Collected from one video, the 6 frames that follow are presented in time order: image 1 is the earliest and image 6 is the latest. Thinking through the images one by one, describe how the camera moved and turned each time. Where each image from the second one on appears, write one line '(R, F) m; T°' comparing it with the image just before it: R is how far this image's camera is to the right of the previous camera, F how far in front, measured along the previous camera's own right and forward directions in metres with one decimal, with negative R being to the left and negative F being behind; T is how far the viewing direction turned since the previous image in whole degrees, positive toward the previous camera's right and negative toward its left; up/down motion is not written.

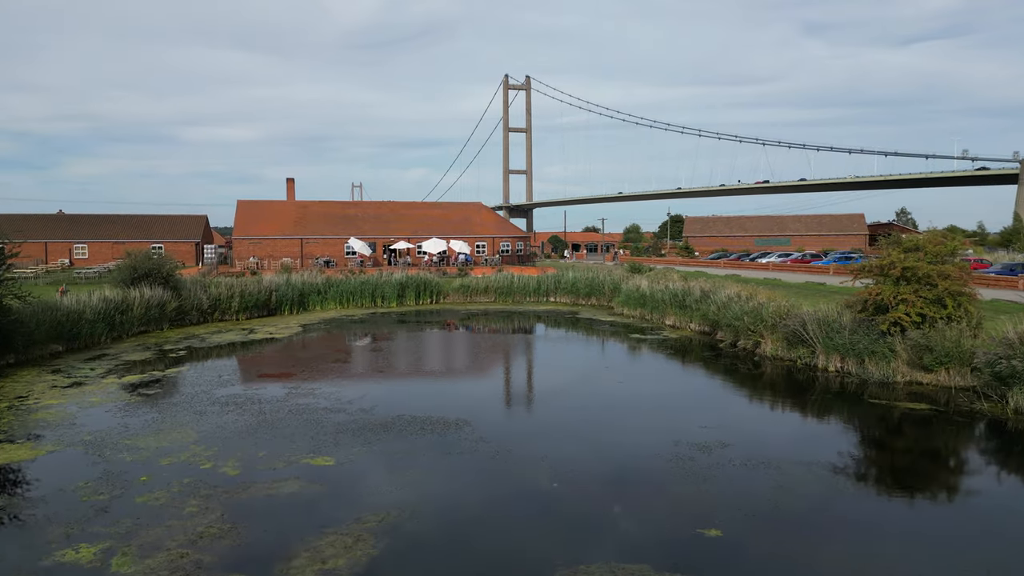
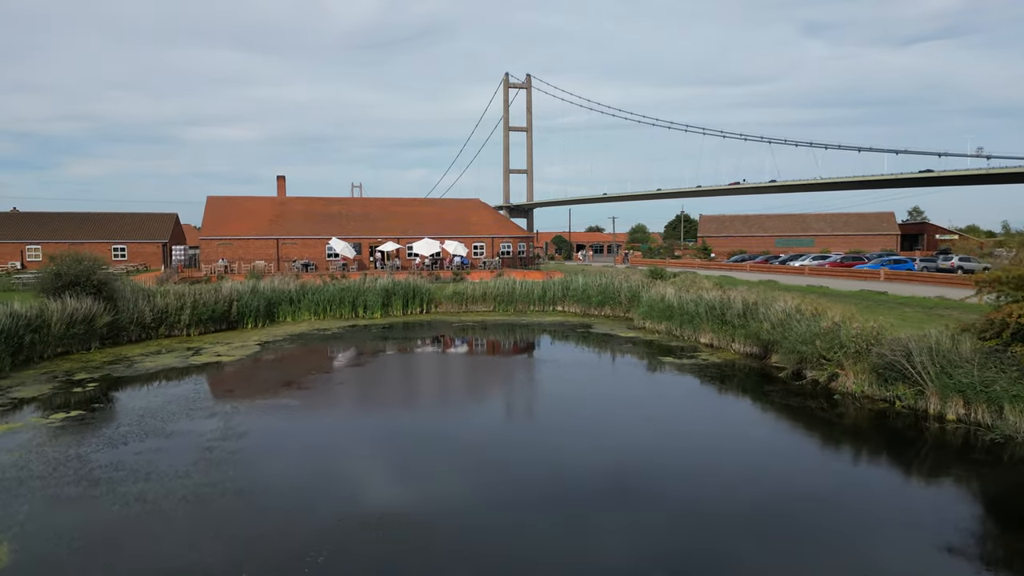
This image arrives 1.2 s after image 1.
(0.0, +3.4) m; 0°
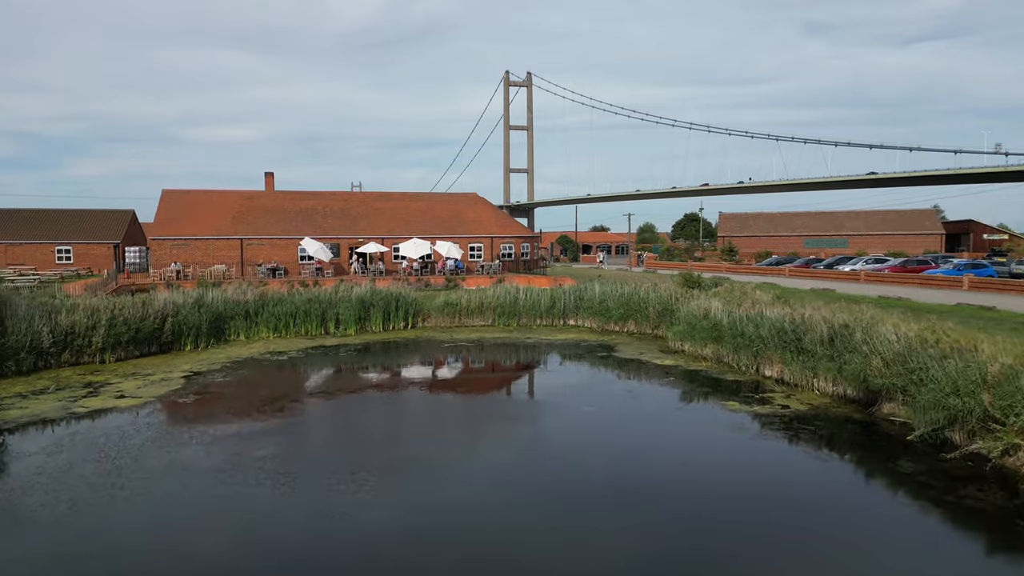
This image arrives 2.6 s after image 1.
(-0.1, +3.9) m; 0°
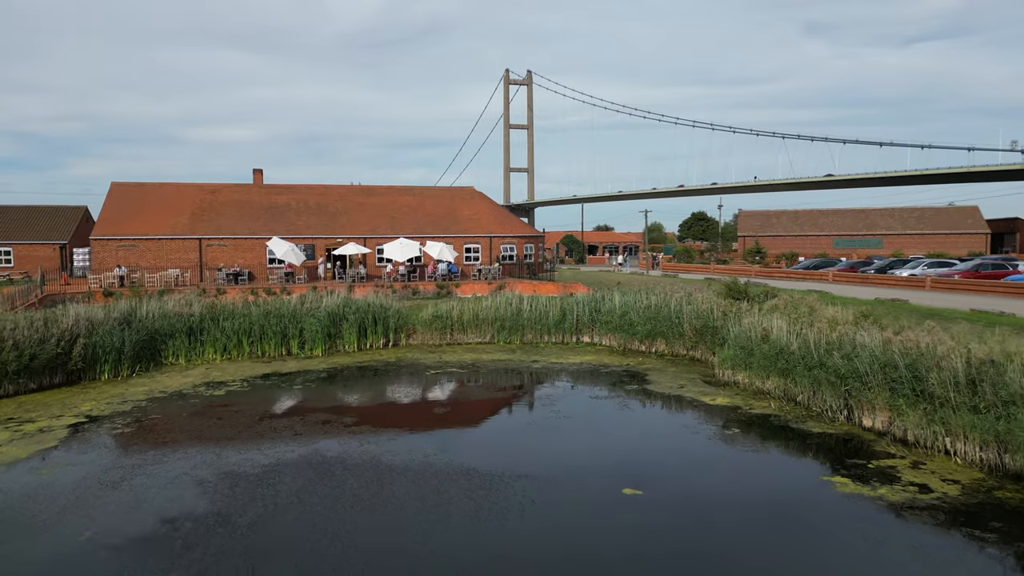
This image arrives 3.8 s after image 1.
(-0.1, +3.3) m; 0°
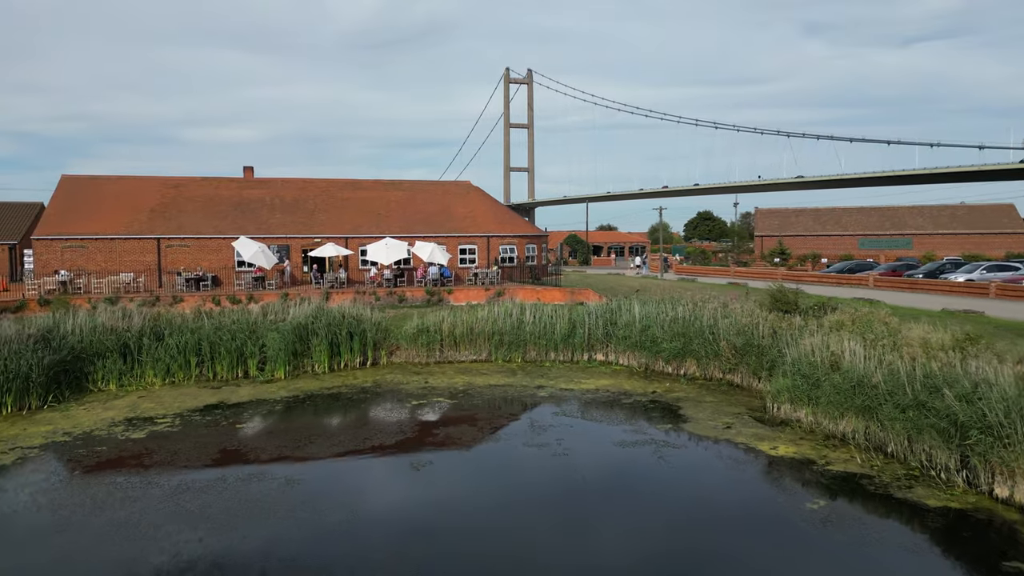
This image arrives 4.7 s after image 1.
(0.0, +2.5) m; 0°
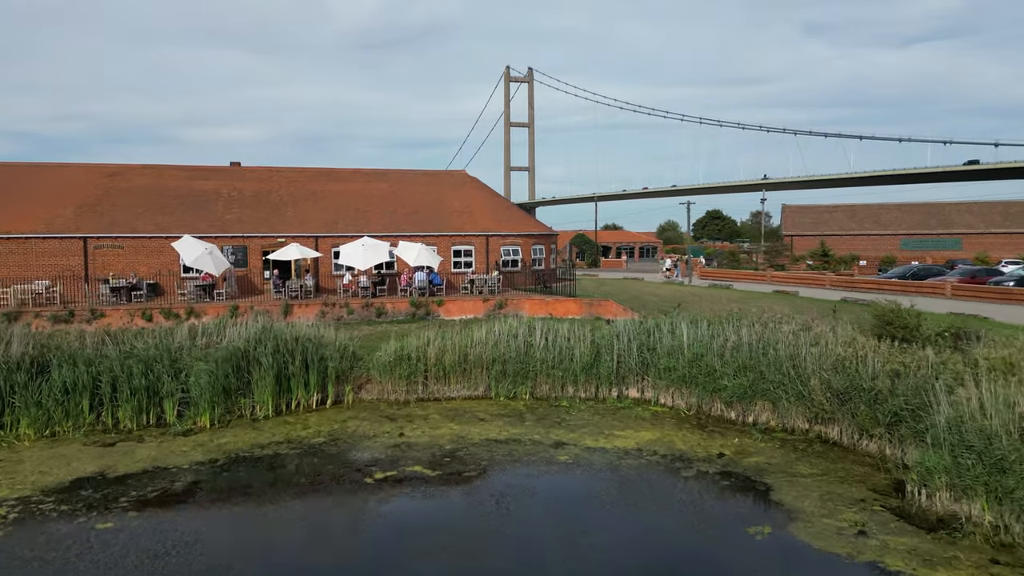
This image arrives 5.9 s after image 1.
(-0.1, +3.3) m; 0°
